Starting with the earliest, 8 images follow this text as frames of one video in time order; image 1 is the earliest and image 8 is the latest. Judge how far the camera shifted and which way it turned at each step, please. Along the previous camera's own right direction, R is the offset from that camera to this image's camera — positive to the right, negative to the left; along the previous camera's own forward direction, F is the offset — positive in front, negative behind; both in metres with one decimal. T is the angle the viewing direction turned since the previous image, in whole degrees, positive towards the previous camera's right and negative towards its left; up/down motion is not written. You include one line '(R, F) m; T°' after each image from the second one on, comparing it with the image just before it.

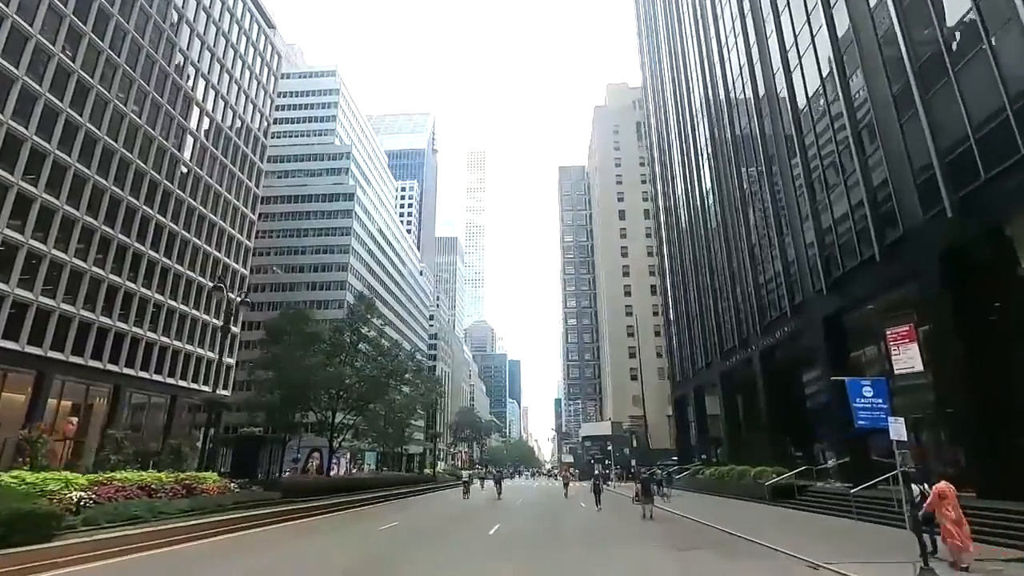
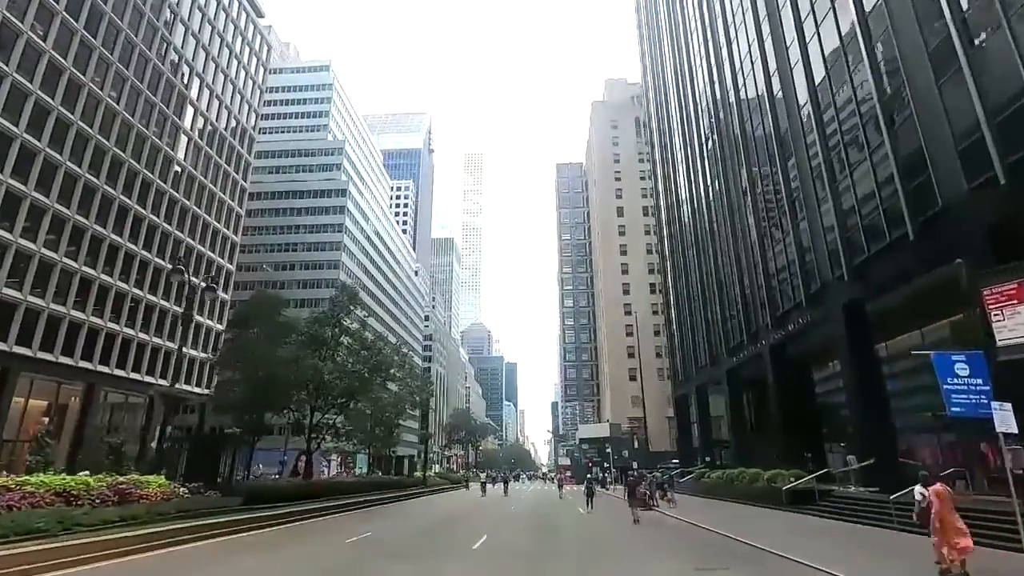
(+0.2, +2.5) m; 0°
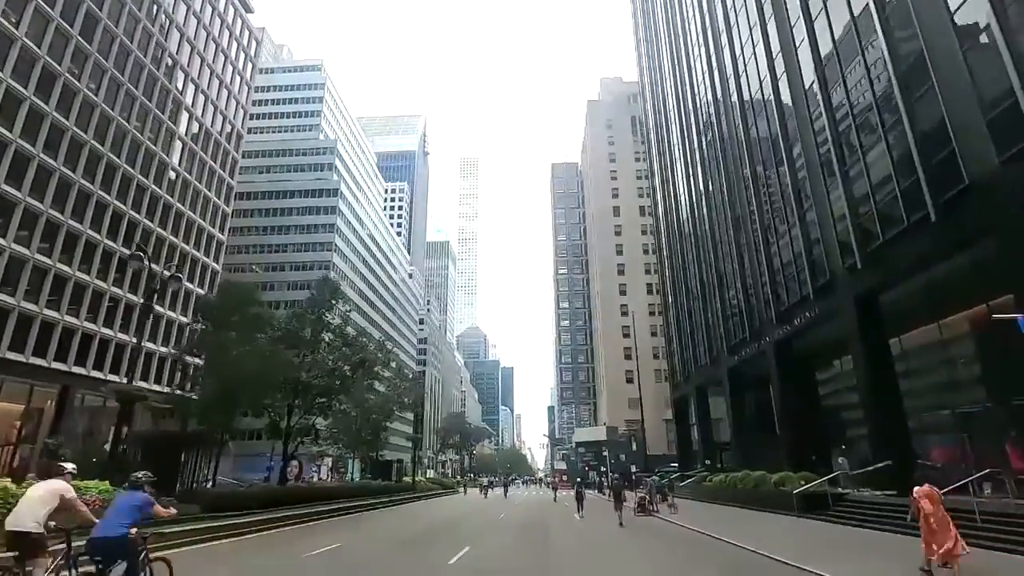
(+0.3, +1.8) m; 0°
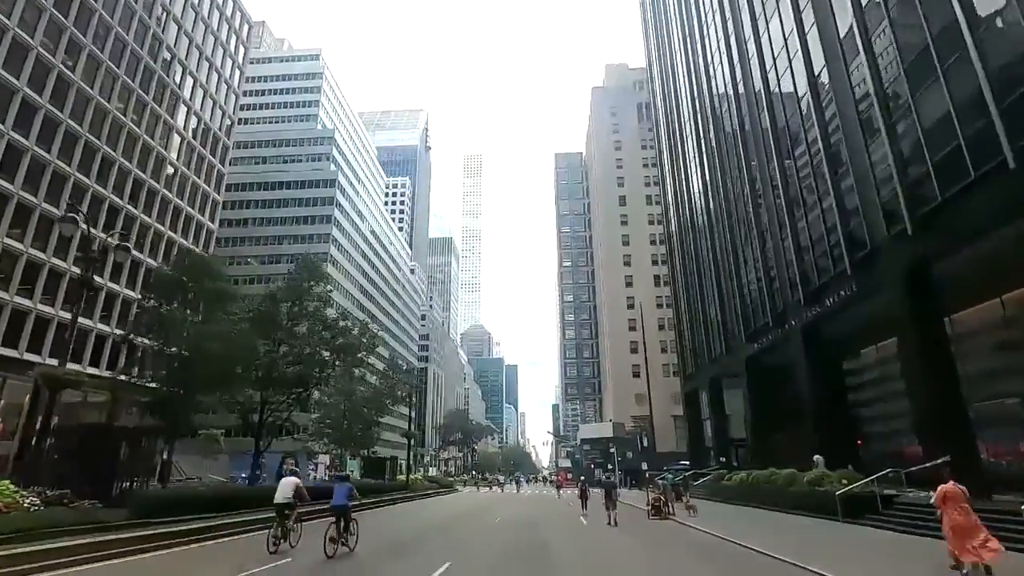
(+0.2, +3.1) m; 0°
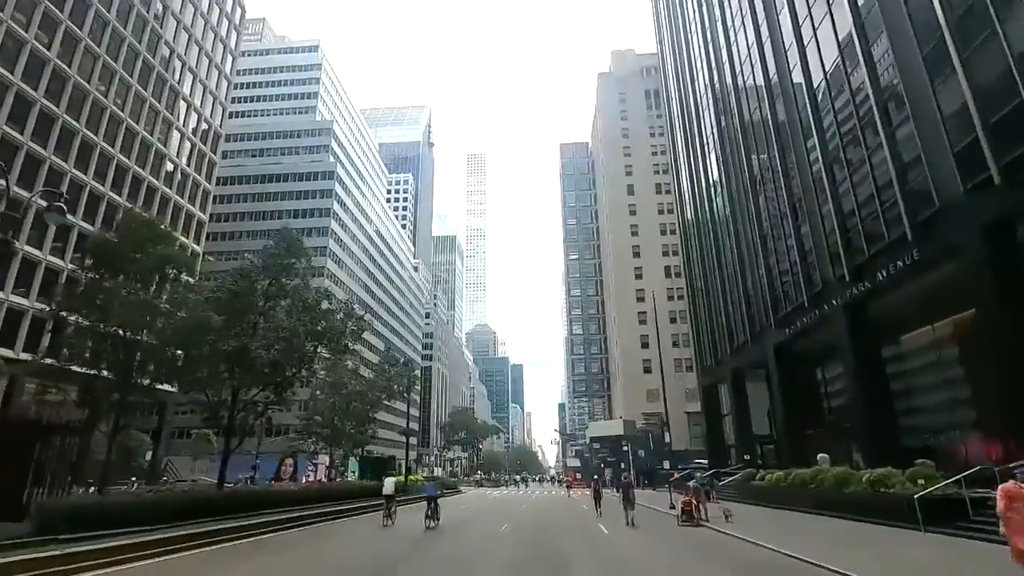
(0.0, +3.4) m; 0°
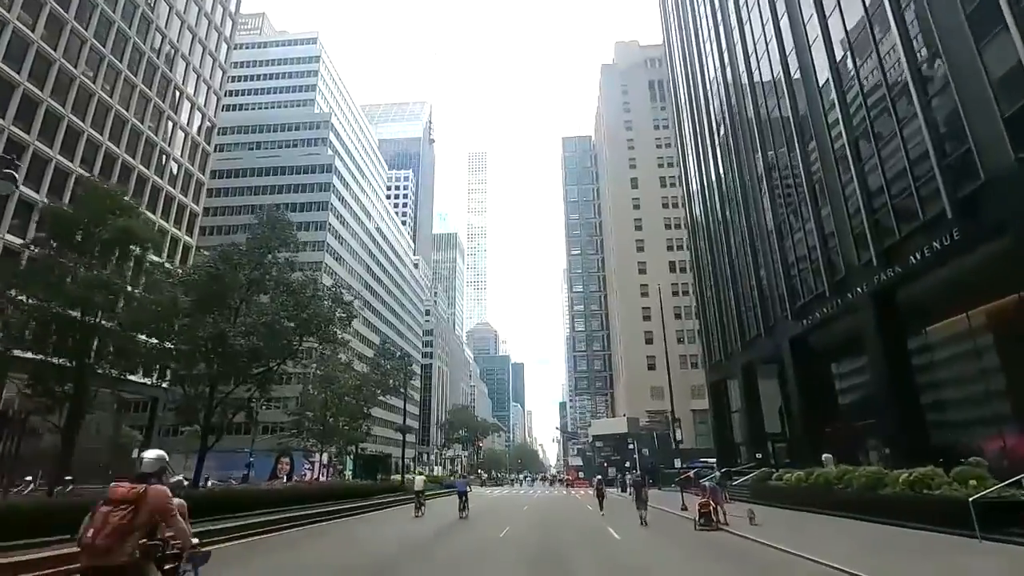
(0.0, +1.8) m; 0°
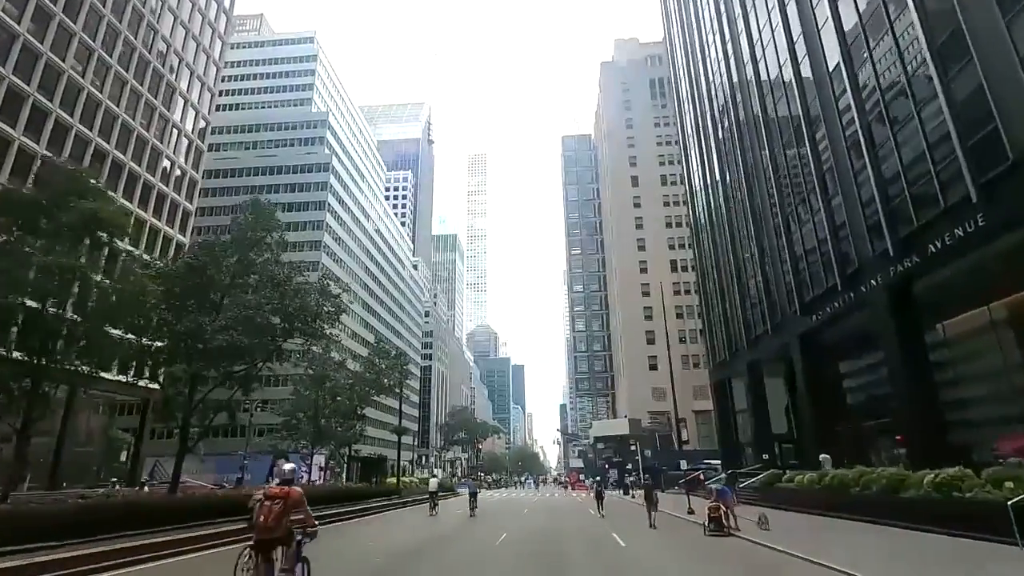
(+0.1, +1.2) m; 0°
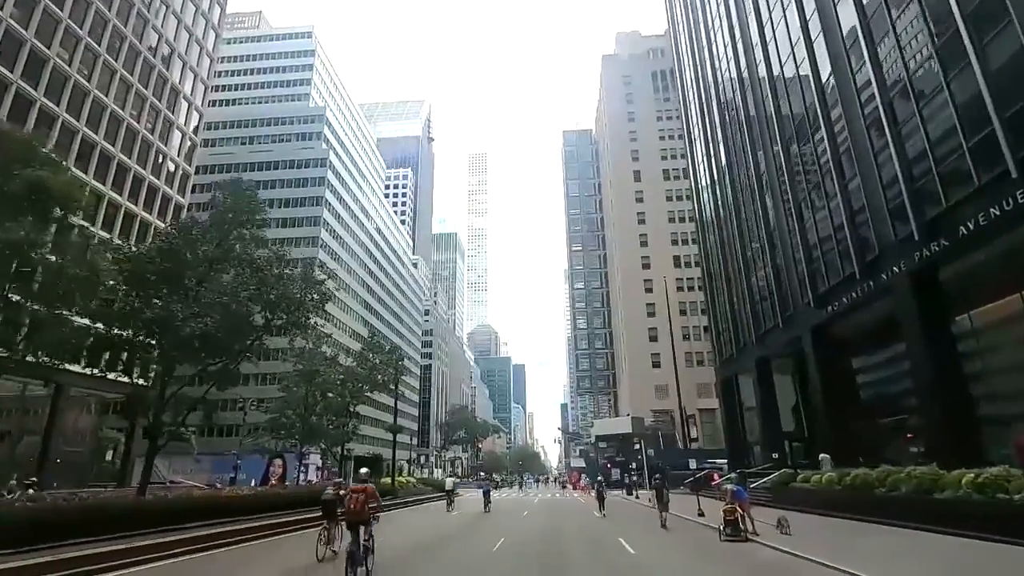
(+0.1, +1.5) m; 0°
